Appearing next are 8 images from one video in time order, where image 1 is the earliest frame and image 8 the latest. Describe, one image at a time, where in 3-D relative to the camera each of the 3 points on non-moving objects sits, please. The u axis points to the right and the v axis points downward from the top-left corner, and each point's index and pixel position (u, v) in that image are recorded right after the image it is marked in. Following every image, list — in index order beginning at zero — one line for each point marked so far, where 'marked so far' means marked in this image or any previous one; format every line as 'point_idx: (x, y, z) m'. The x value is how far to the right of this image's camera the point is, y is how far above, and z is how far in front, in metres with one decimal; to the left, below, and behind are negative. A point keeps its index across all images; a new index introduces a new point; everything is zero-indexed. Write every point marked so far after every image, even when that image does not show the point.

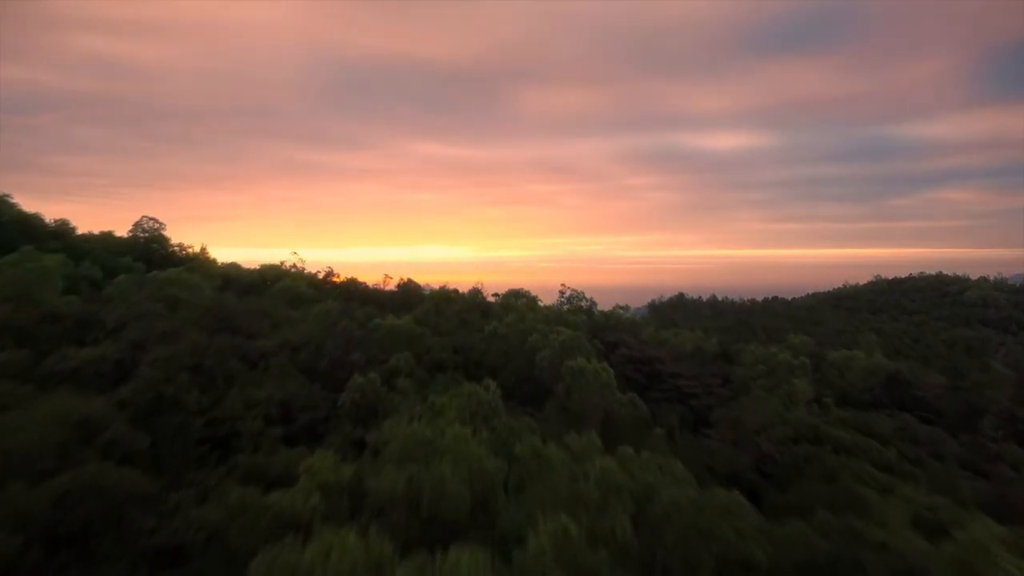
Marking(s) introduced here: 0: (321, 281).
0: (-5.8, +0.2, +18.1) m
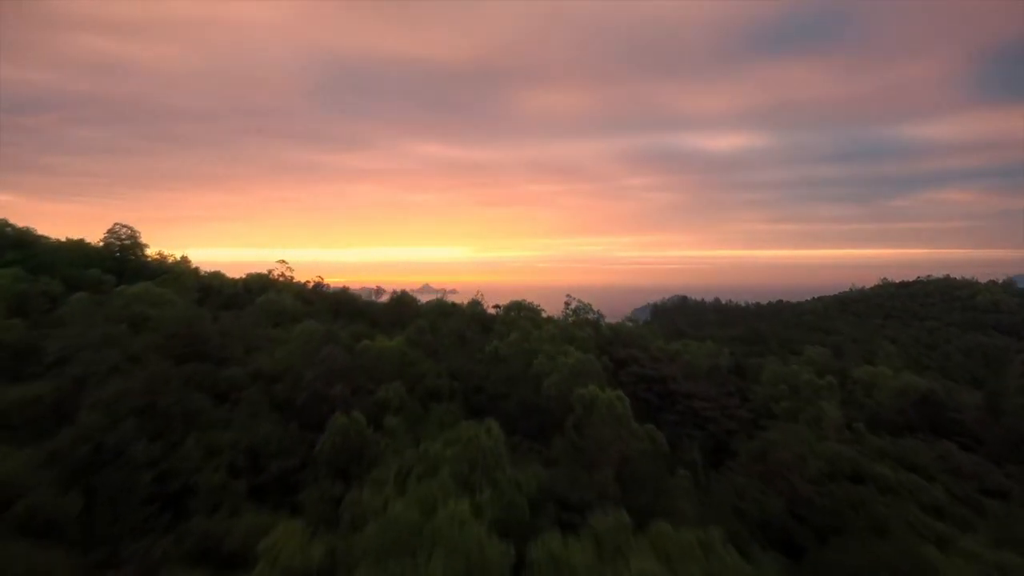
0: (-5.7, -0.1, +16.9) m
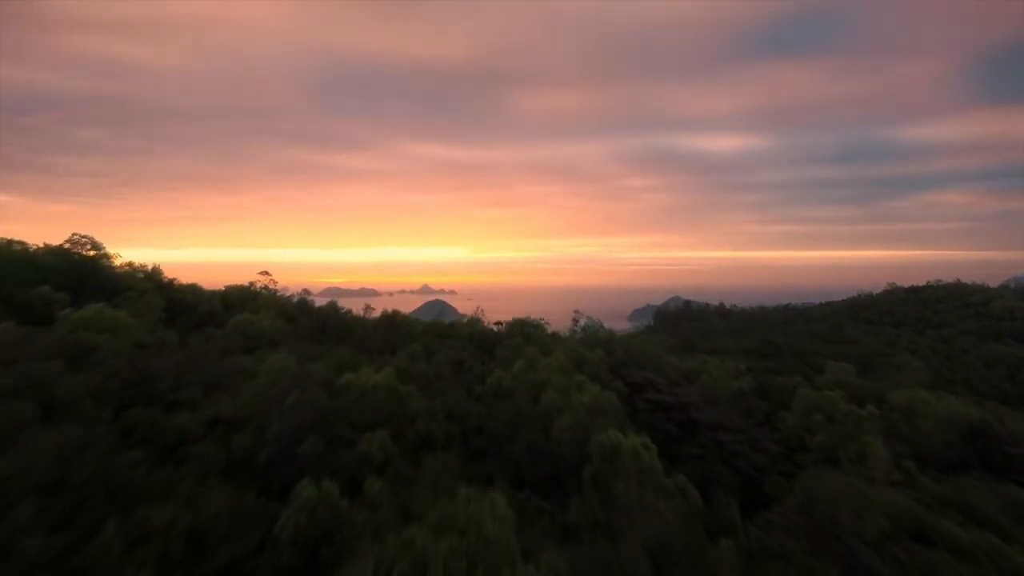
0: (-5.7, -0.5, +15.4) m
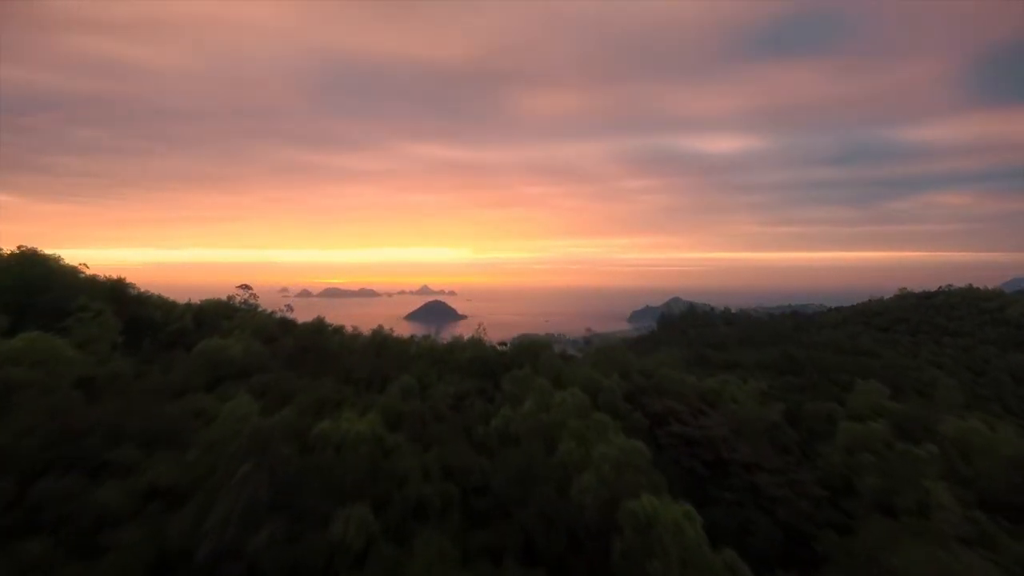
0: (-5.5, -0.9, +13.8) m
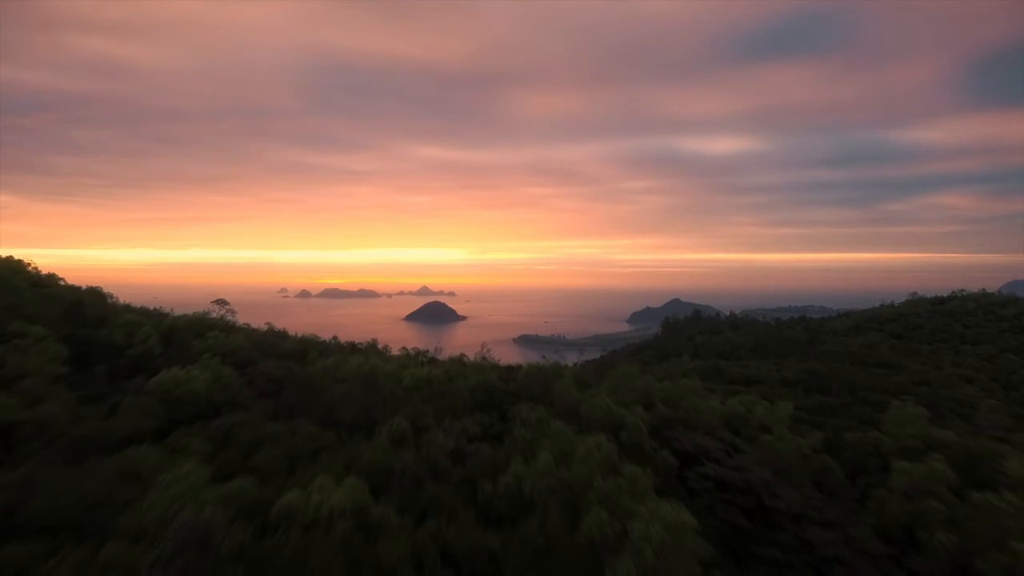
0: (-5.4, -1.3, +12.2) m
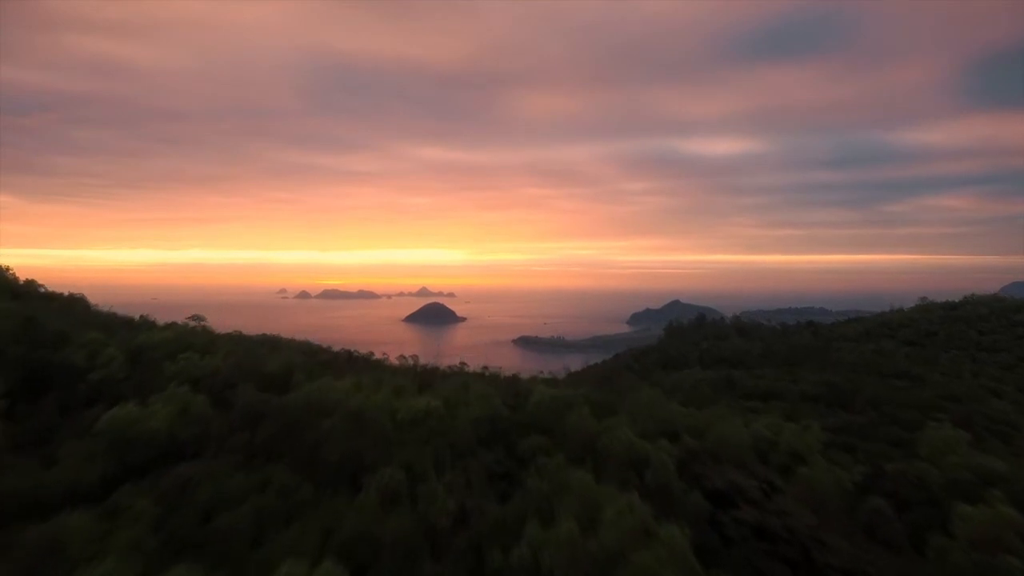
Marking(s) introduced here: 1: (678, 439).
0: (-5.2, -1.6, +10.9) m
1: (+3.1, -2.8, +11.1) m
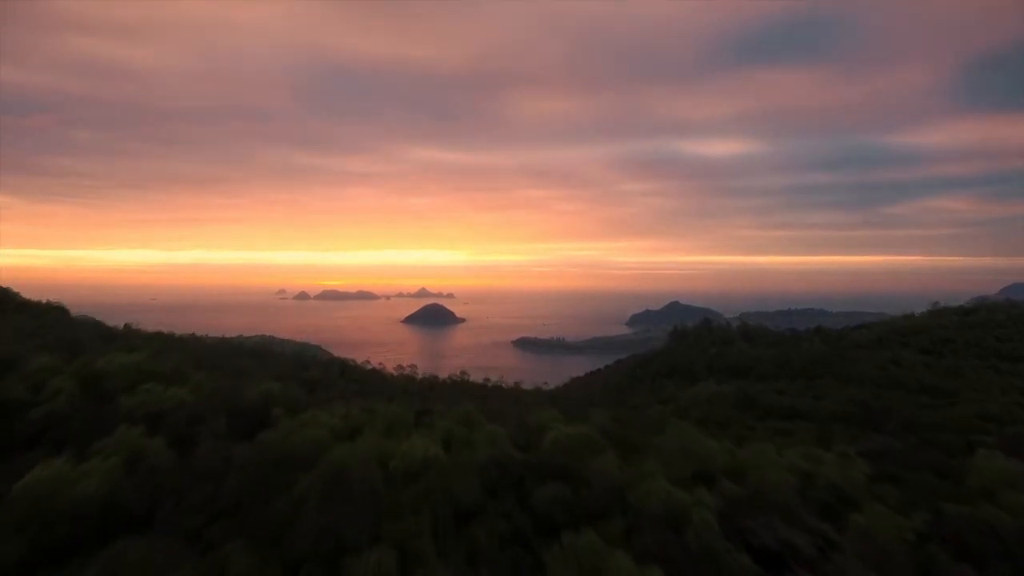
0: (-5.0, -1.9, +9.4) m
1: (+3.3, -3.1, +9.6) m
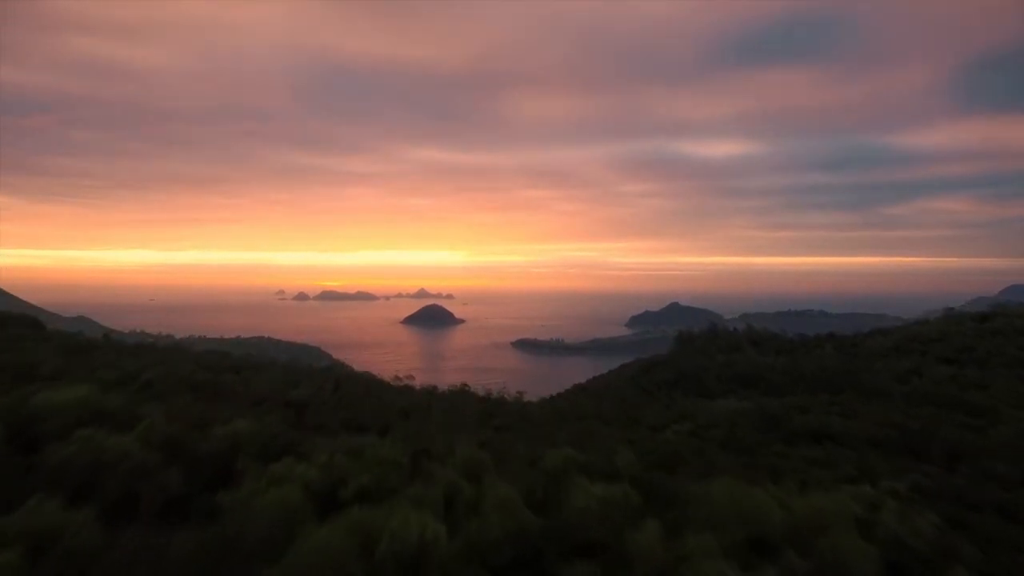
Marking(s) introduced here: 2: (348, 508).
0: (-4.8, -2.3, +7.7) m
1: (+3.5, -3.5, +7.9) m
2: (-2.1, -2.7, +7.5) m
